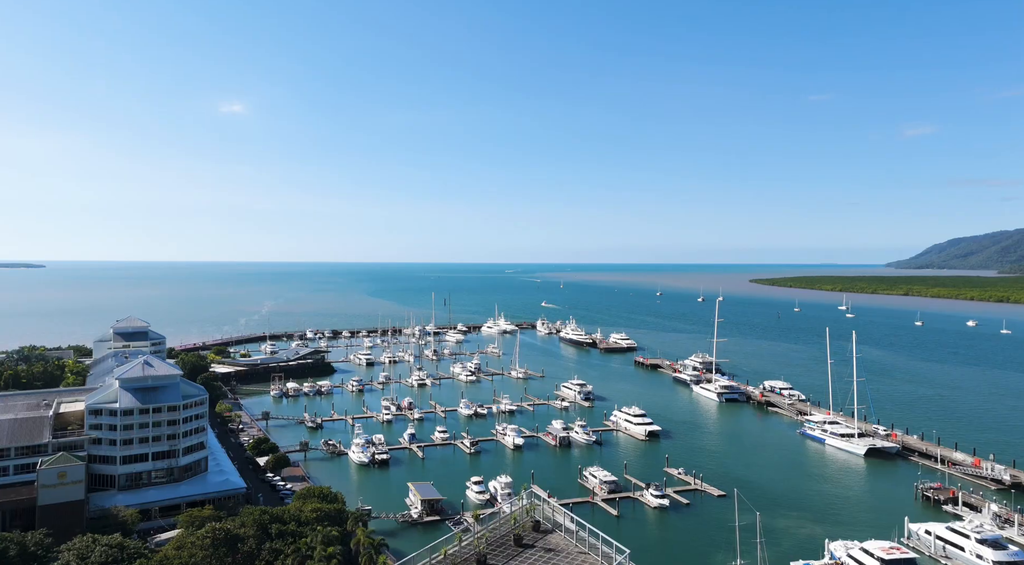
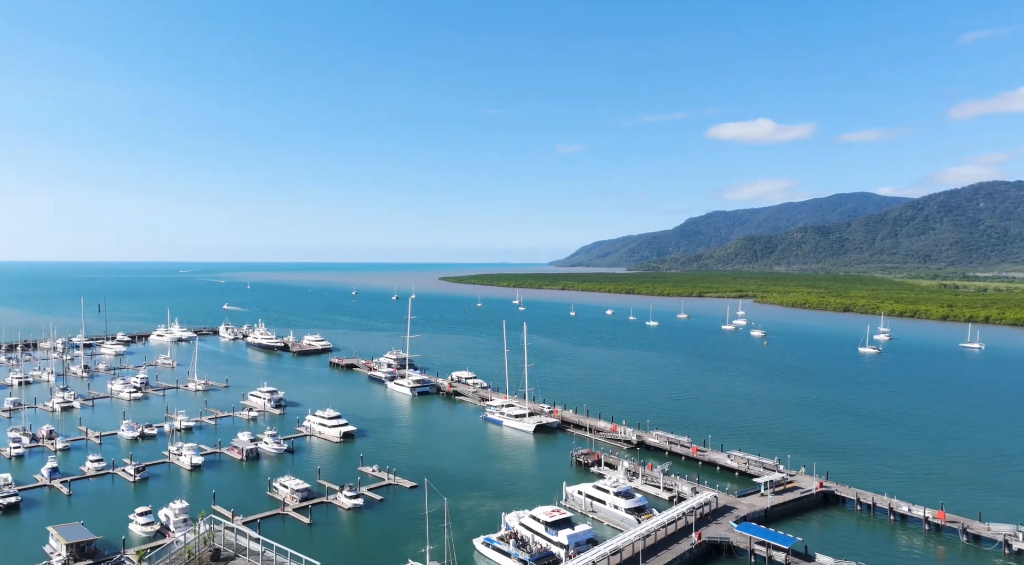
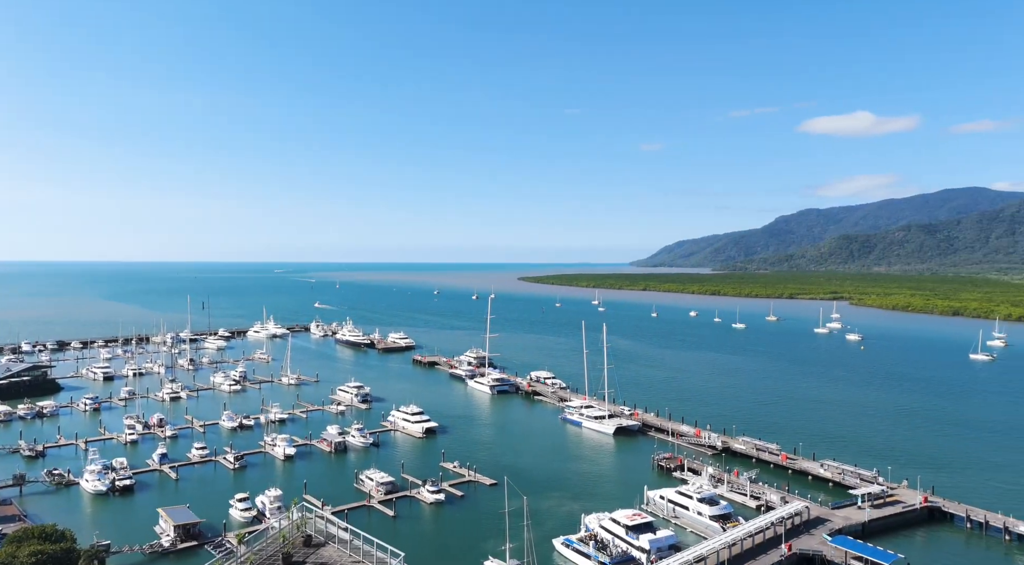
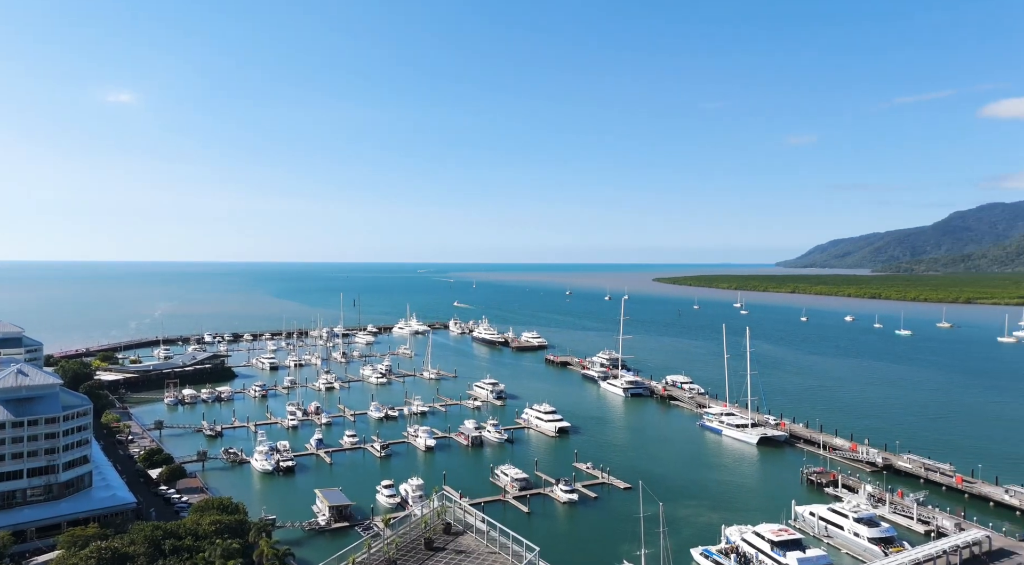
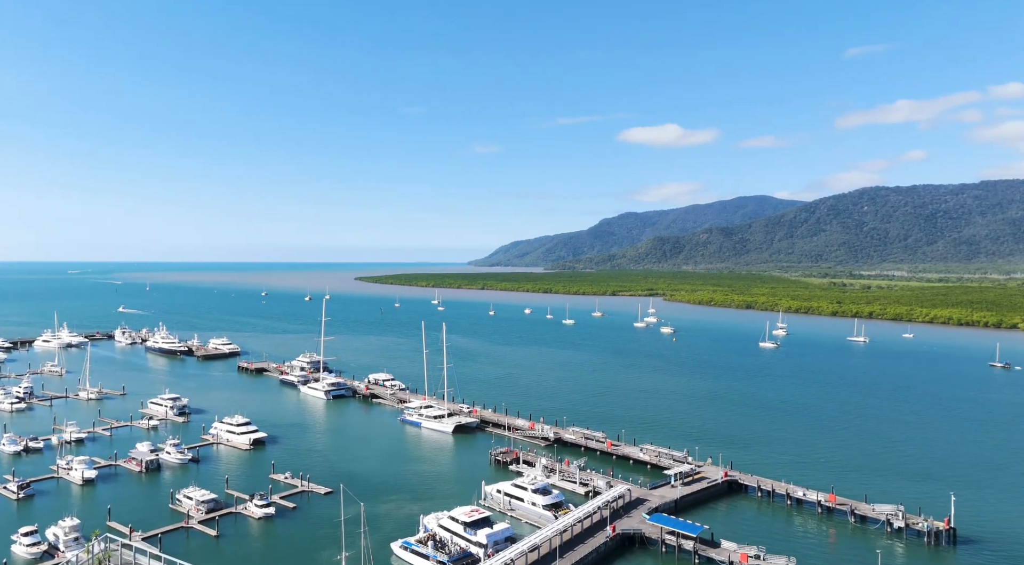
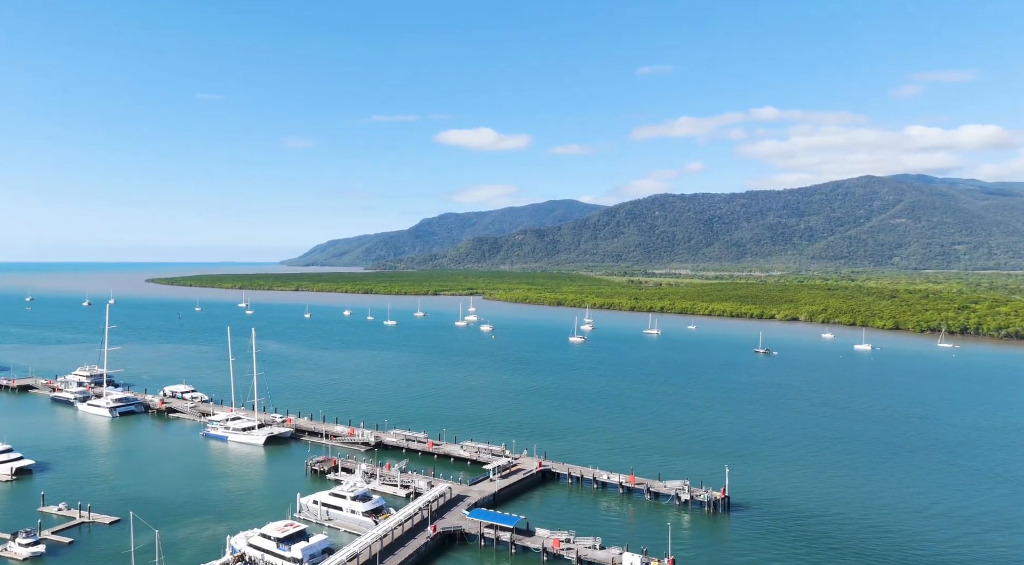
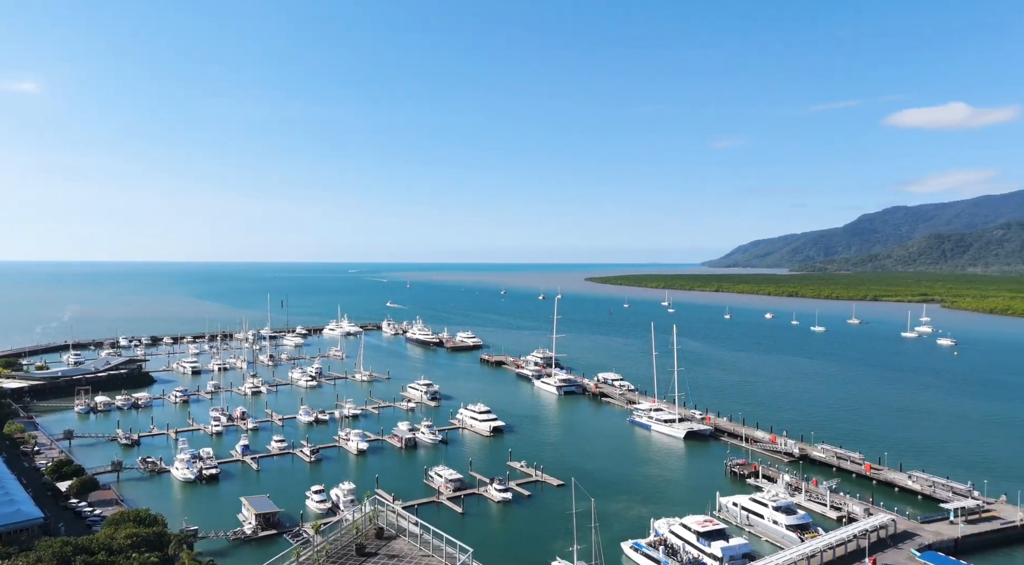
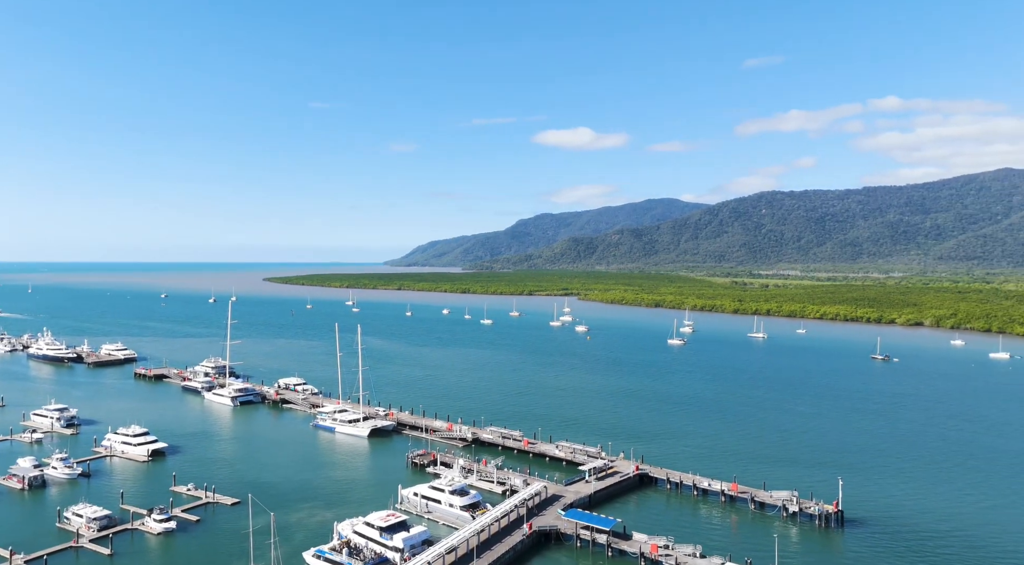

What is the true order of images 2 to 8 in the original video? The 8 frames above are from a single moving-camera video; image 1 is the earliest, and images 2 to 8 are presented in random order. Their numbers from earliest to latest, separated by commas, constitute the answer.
4, 7, 3, 2, 5, 8, 6
